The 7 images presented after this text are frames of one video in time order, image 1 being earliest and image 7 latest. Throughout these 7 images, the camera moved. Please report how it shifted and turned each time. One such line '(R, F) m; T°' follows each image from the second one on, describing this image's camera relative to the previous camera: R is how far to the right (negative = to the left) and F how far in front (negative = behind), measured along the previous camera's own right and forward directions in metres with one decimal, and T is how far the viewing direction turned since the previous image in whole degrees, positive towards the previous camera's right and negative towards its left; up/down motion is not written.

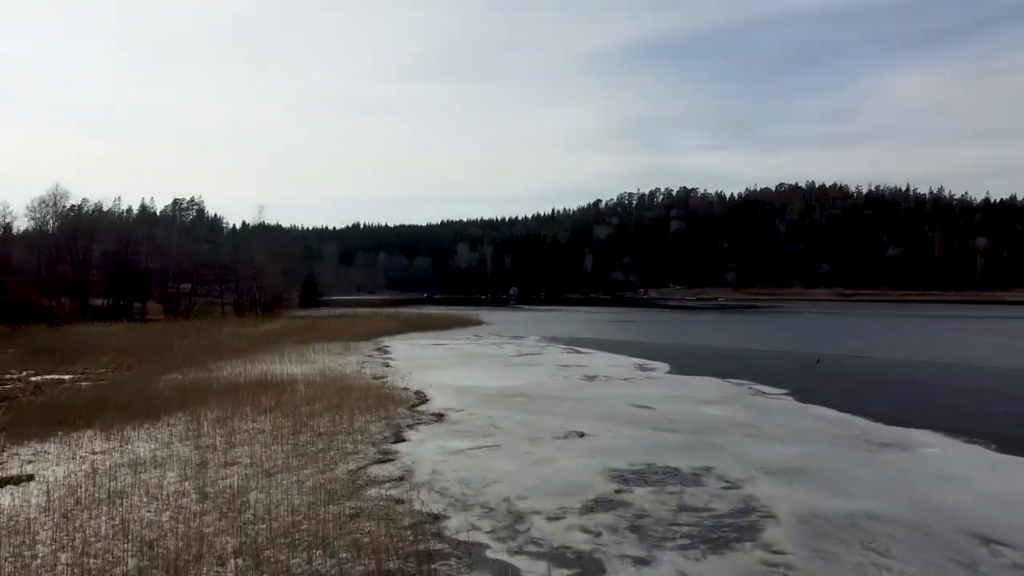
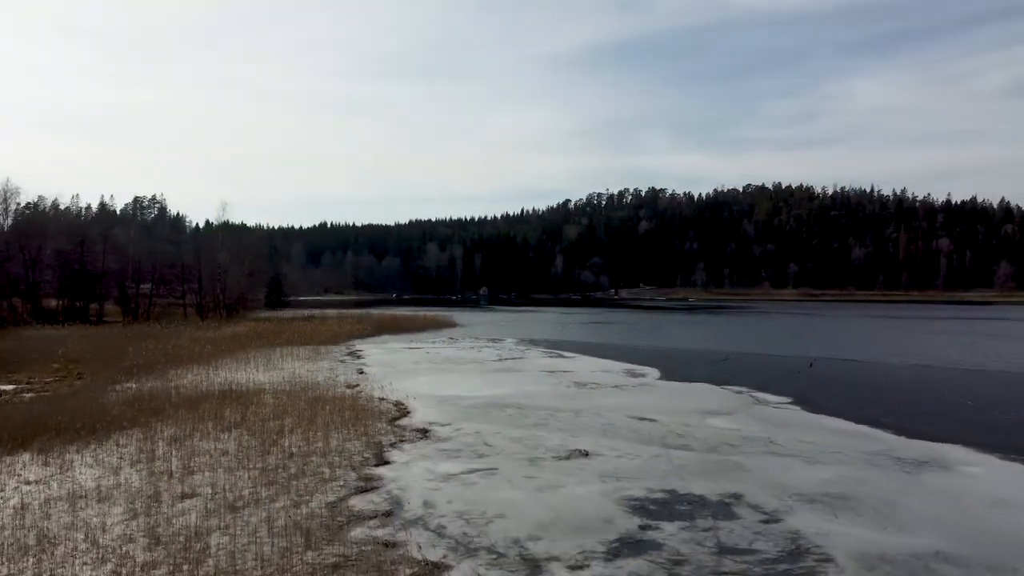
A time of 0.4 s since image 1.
(-0.4, +1.2) m; +2°
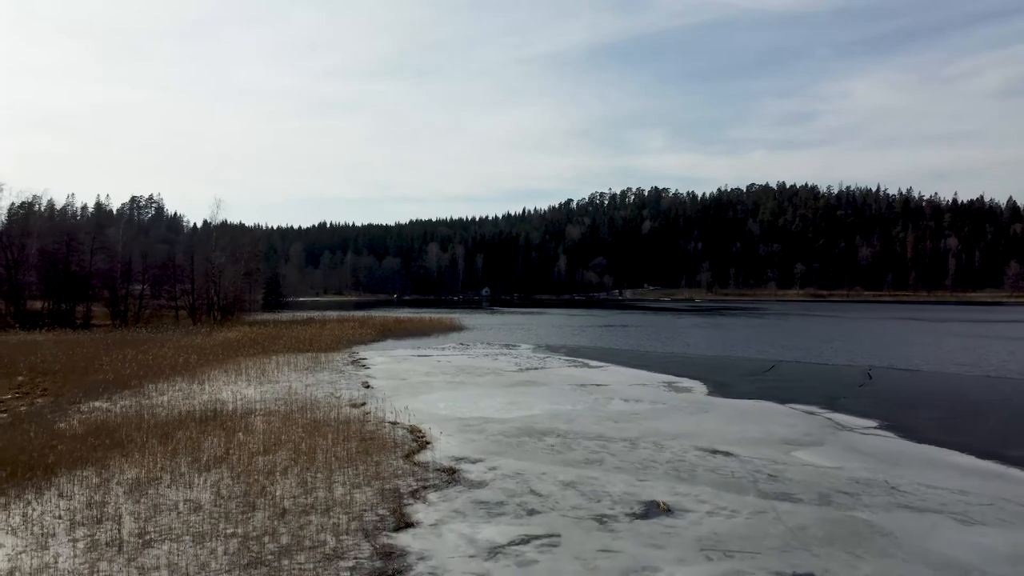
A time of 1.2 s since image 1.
(-0.6, +2.5) m; 0°
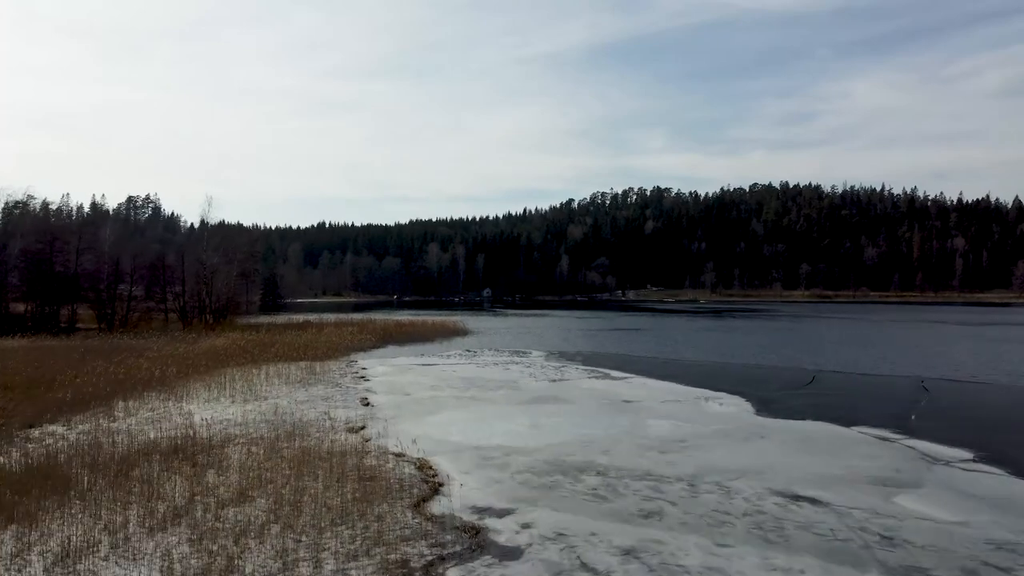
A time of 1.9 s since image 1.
(-0.4, +2.1) m; 0°
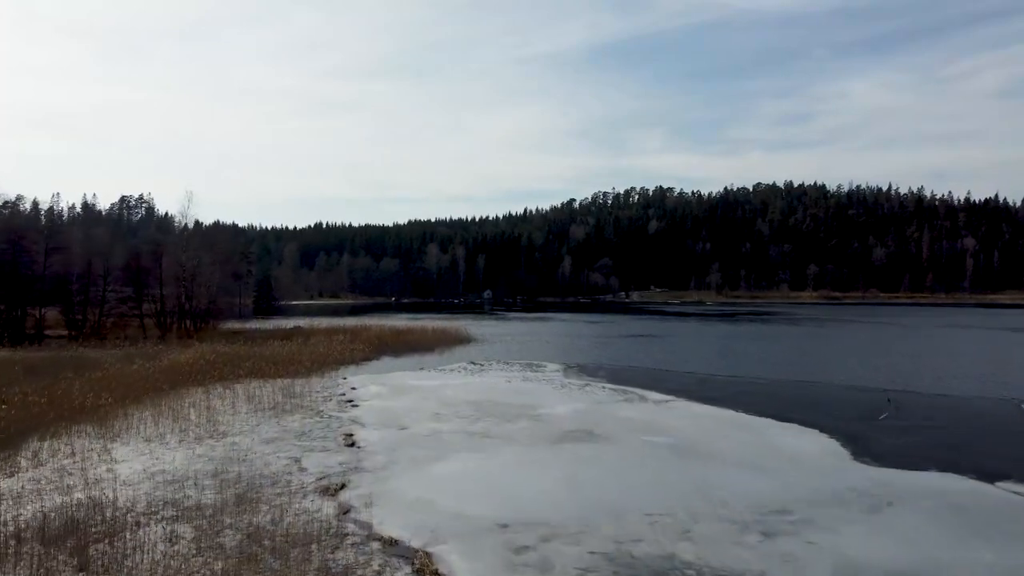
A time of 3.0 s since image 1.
(-0.4, +3.5) m; 0°
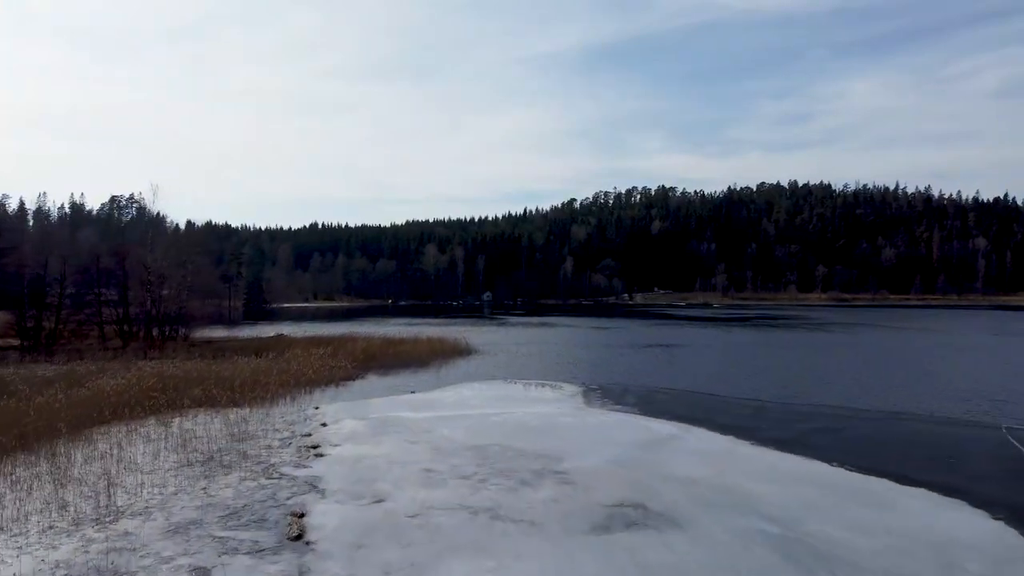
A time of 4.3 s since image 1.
(-0.3, +4.1) m; 0°
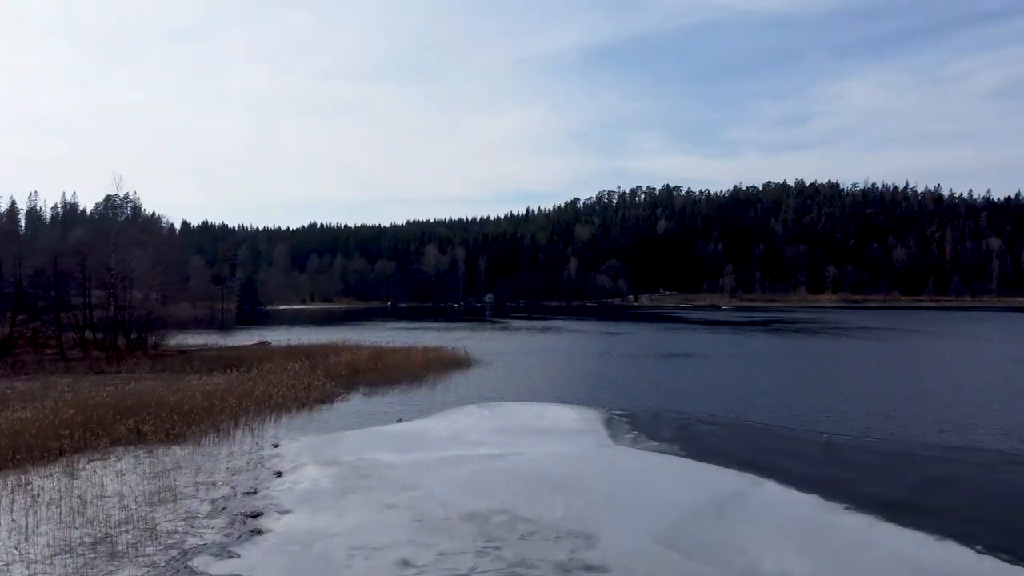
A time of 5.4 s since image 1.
(-0.1, +3.5) m; 0°
